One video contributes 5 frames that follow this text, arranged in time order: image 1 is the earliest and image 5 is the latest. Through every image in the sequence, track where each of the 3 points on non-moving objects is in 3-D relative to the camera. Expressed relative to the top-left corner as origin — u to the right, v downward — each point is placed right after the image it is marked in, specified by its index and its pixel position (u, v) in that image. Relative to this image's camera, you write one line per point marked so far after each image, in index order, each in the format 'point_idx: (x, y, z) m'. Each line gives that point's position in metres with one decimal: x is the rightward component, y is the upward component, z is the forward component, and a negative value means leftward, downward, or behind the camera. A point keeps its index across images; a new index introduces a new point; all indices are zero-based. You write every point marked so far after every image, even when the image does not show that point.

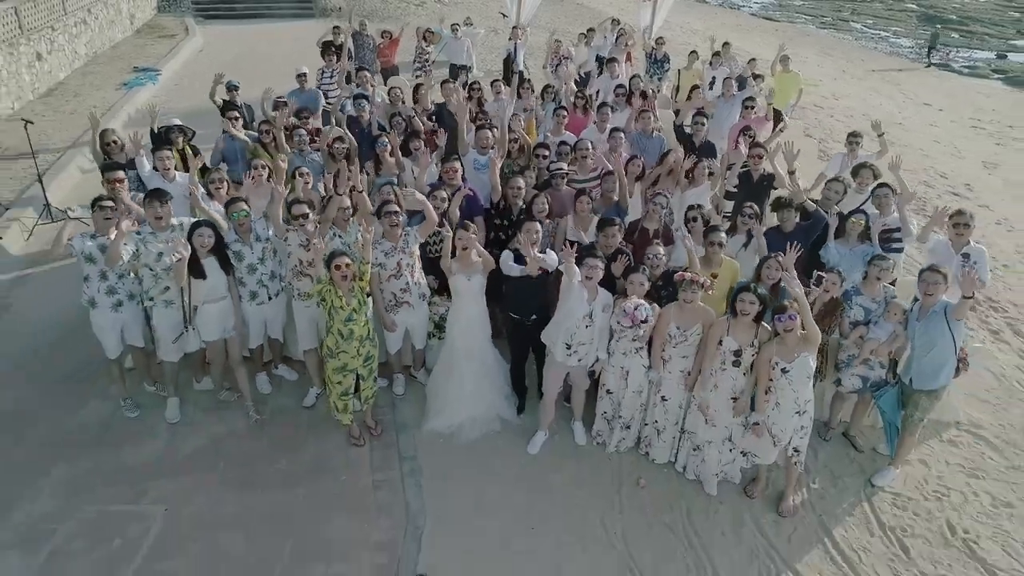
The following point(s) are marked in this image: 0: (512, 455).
0: (0.0, -1.4, +5.7) m
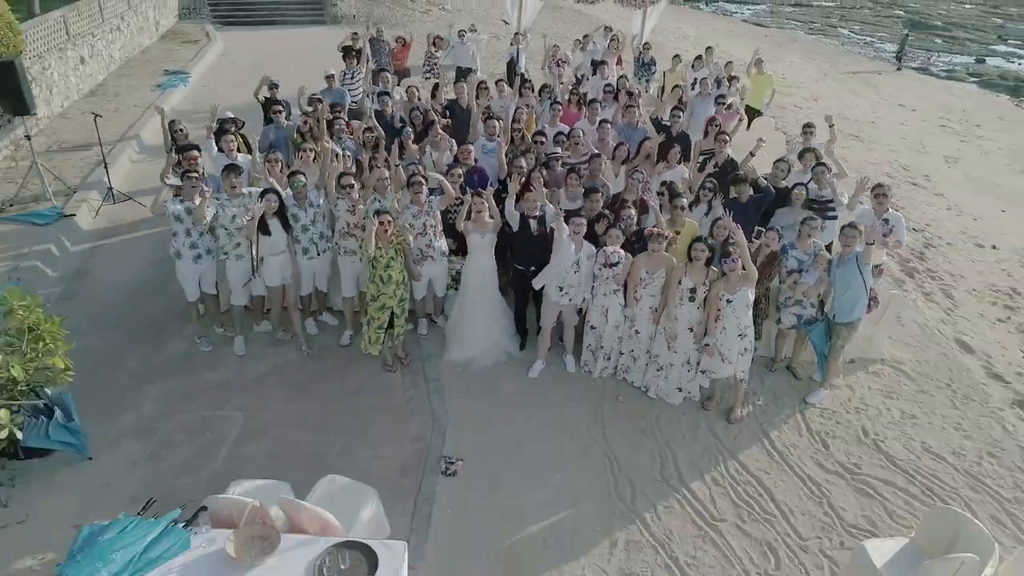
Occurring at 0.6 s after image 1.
0: (0.0, -0.9, +7.0) m
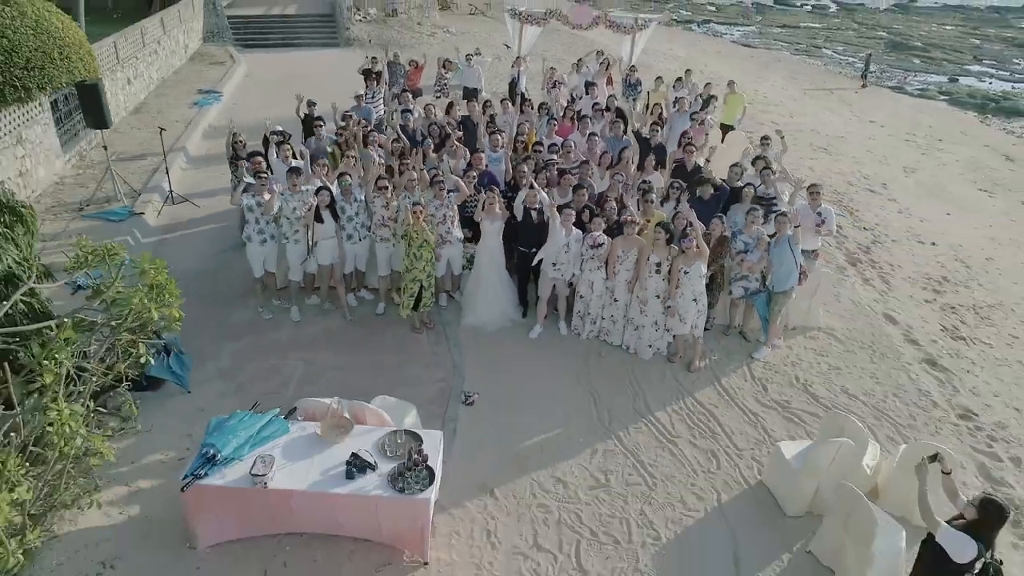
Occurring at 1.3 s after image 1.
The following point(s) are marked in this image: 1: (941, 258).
0: (+0.1, -0.7, +8.7) m
1: (+7.9, +0.6, +12.6) m
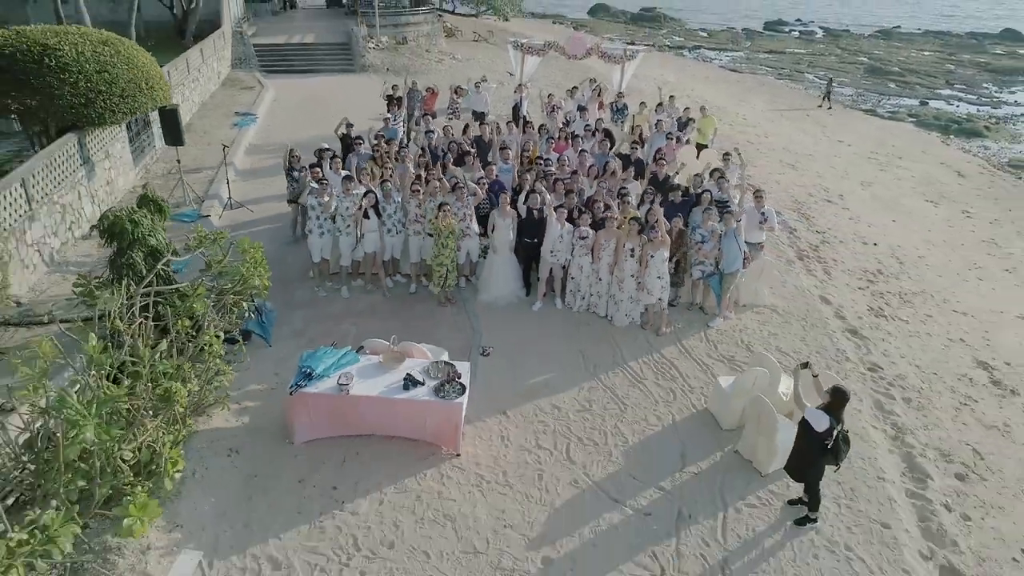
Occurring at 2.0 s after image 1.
0: (+0.2, -0.4, +11.0) m
1: (+8.0, +0.7, +14.9) m
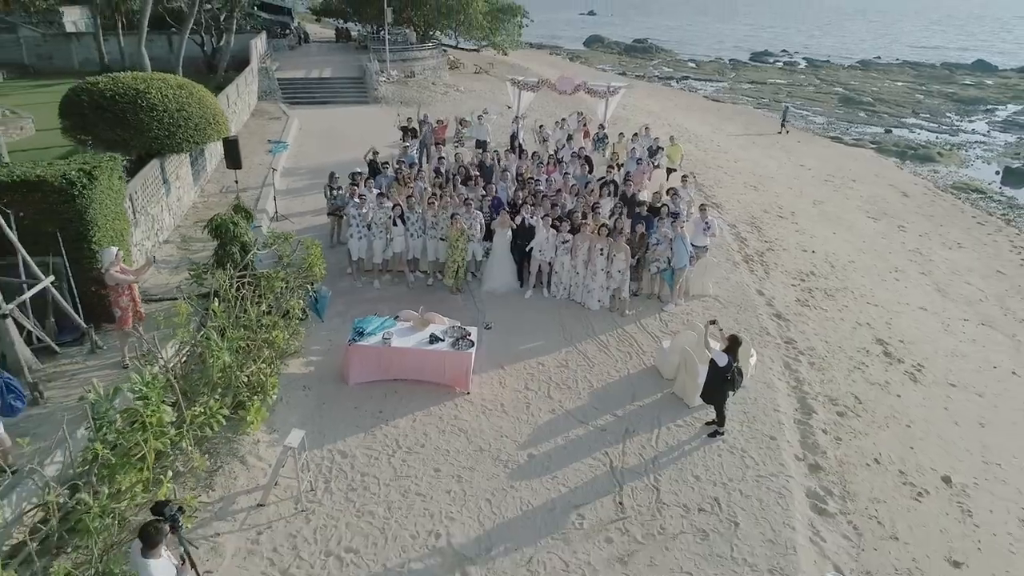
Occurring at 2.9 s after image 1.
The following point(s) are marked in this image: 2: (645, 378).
0: (+0.1, -0.2, +14.0) m
1: (+7.9, +0.7, +17.9) m
2: (+2.2, -1.5, +11.5) m
